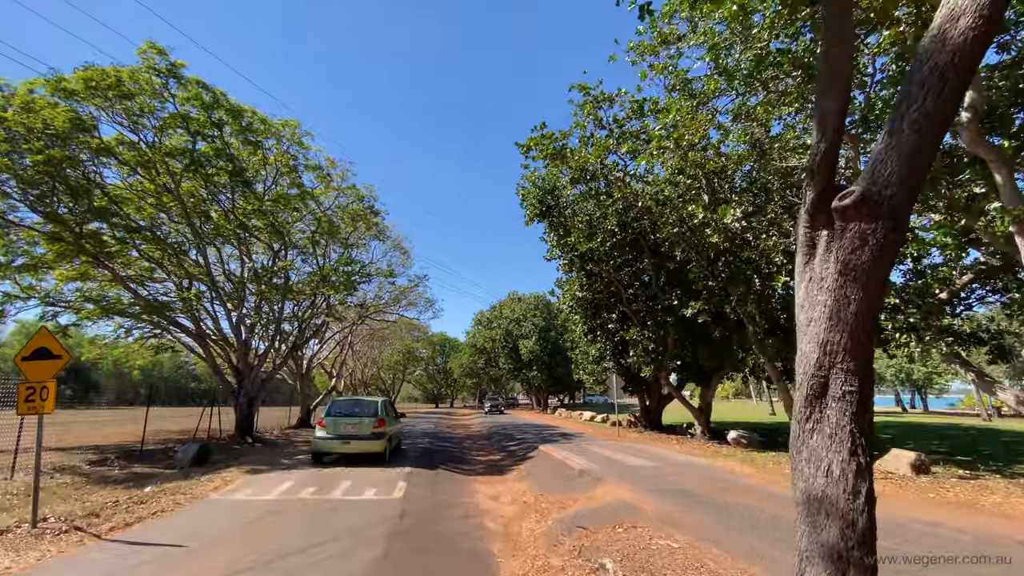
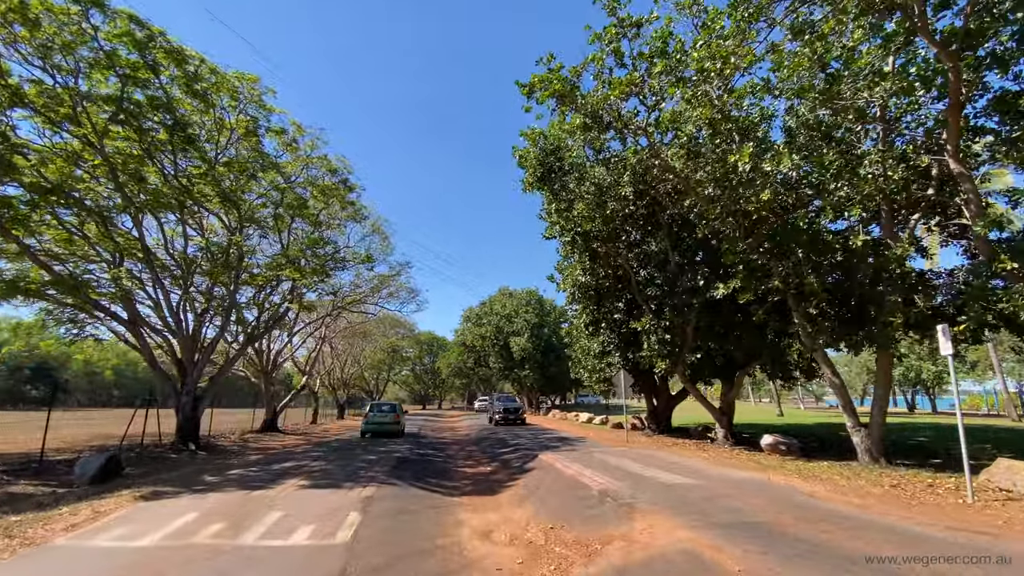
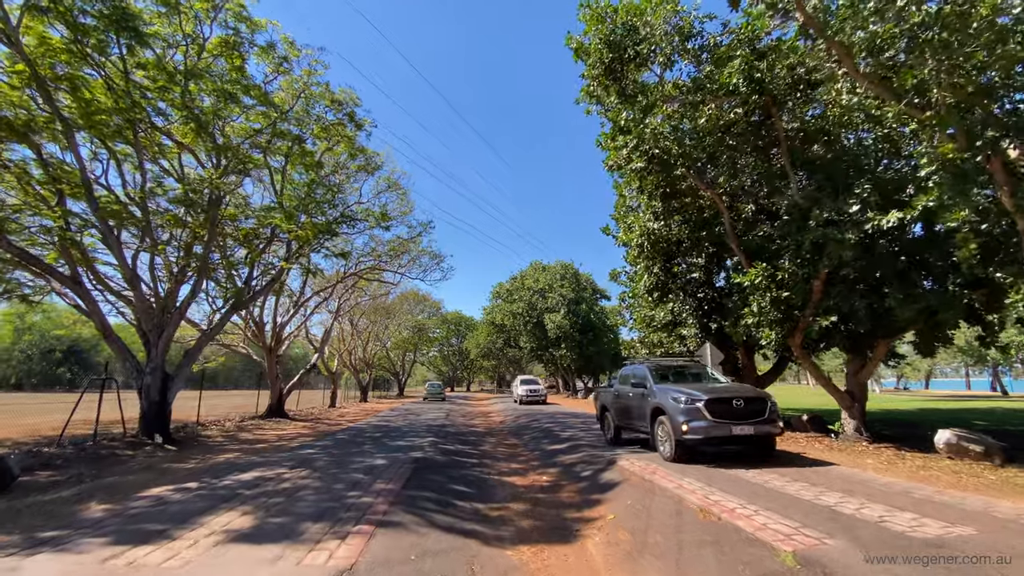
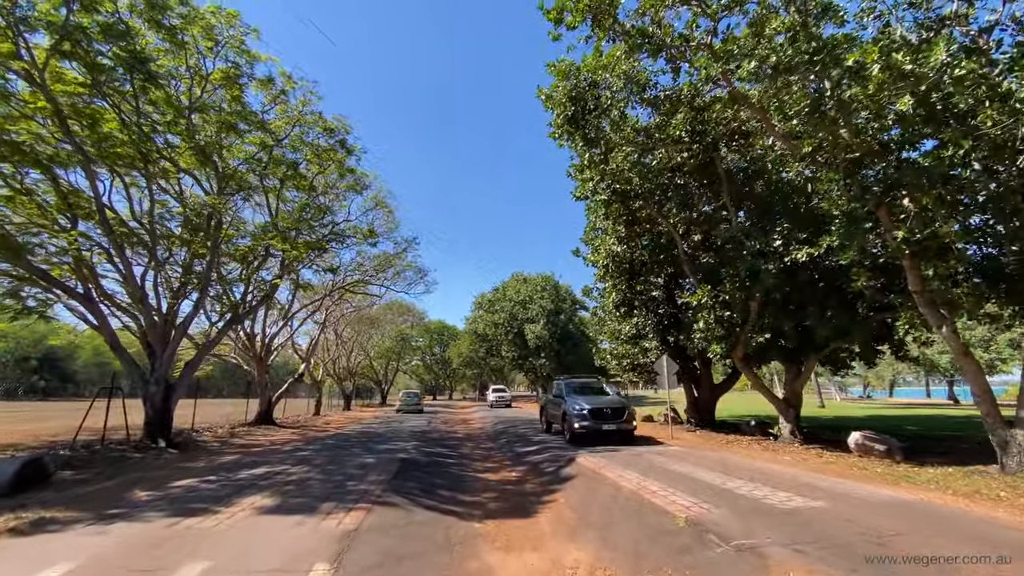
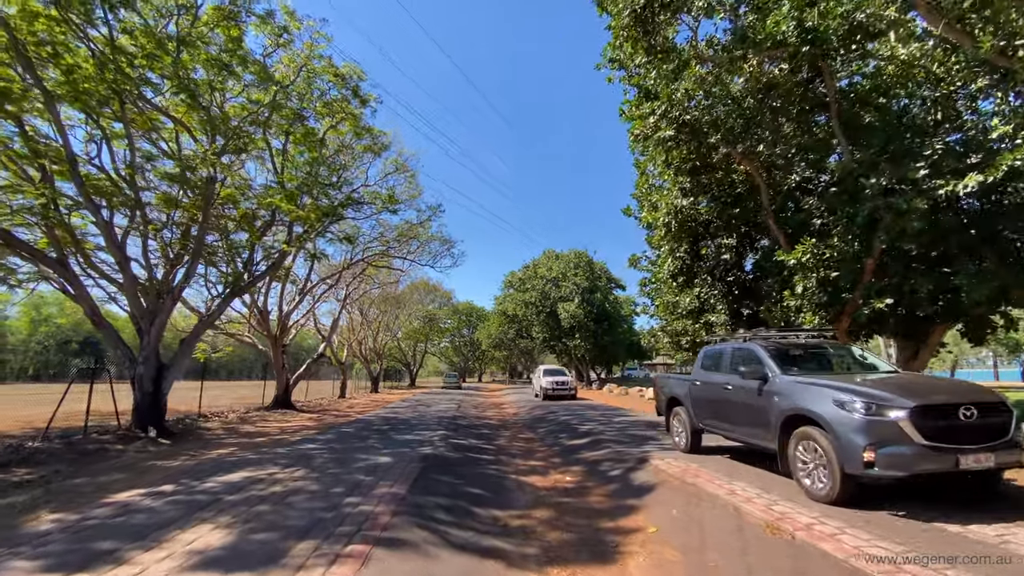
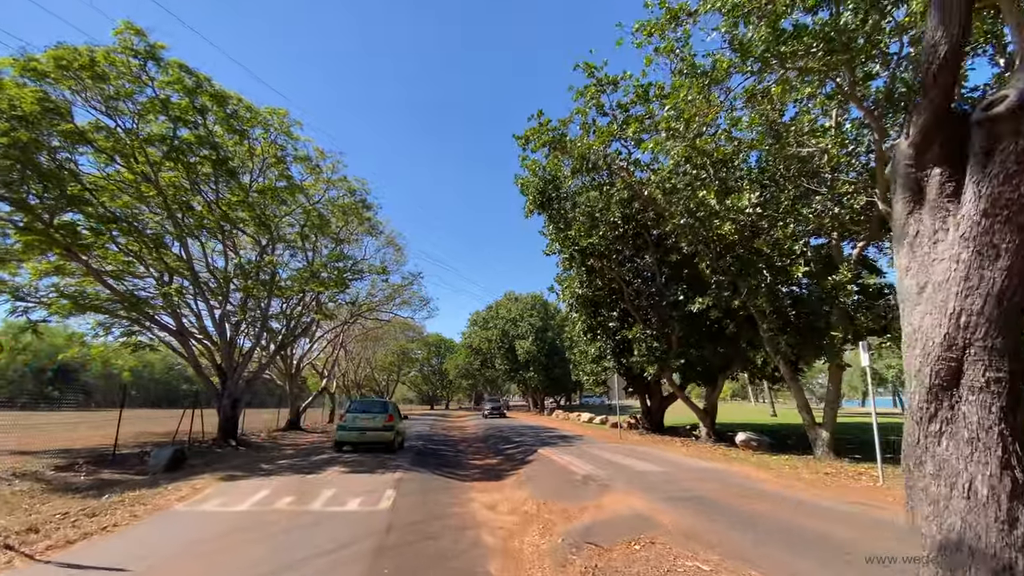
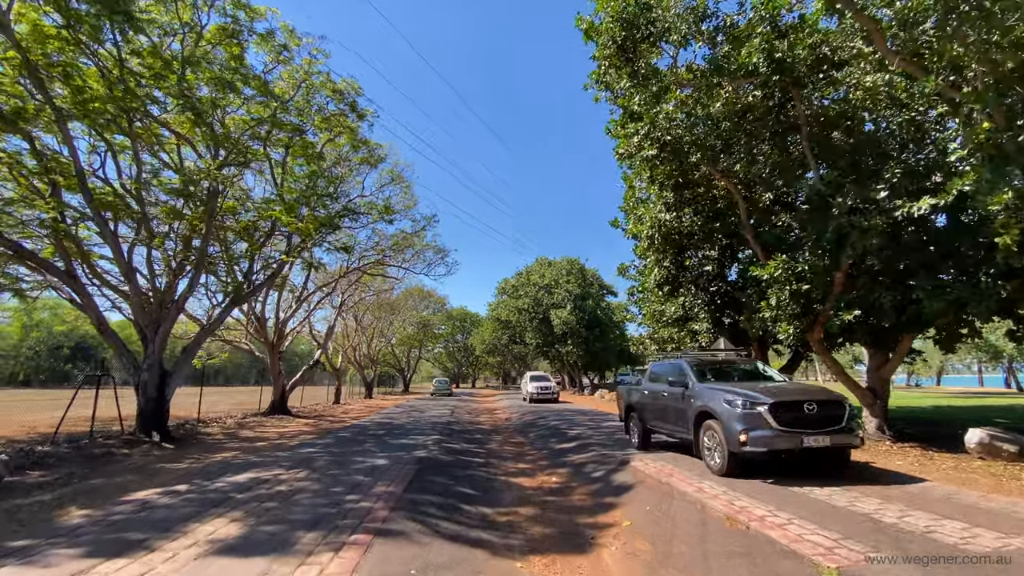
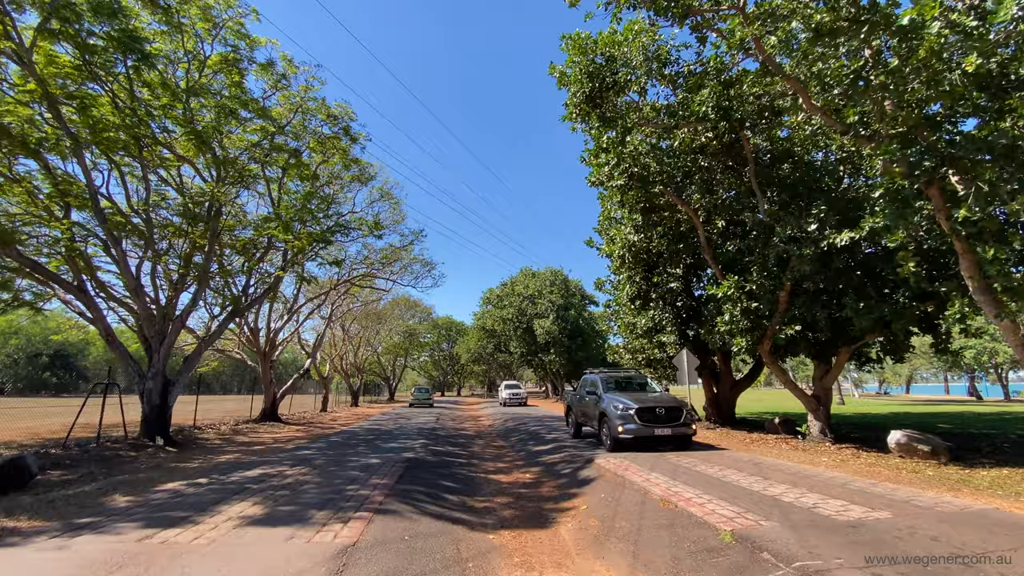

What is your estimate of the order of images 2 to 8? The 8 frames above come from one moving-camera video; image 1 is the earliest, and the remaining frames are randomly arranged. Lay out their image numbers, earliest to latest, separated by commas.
6, 2, 4, 8, 3, 7, 5
